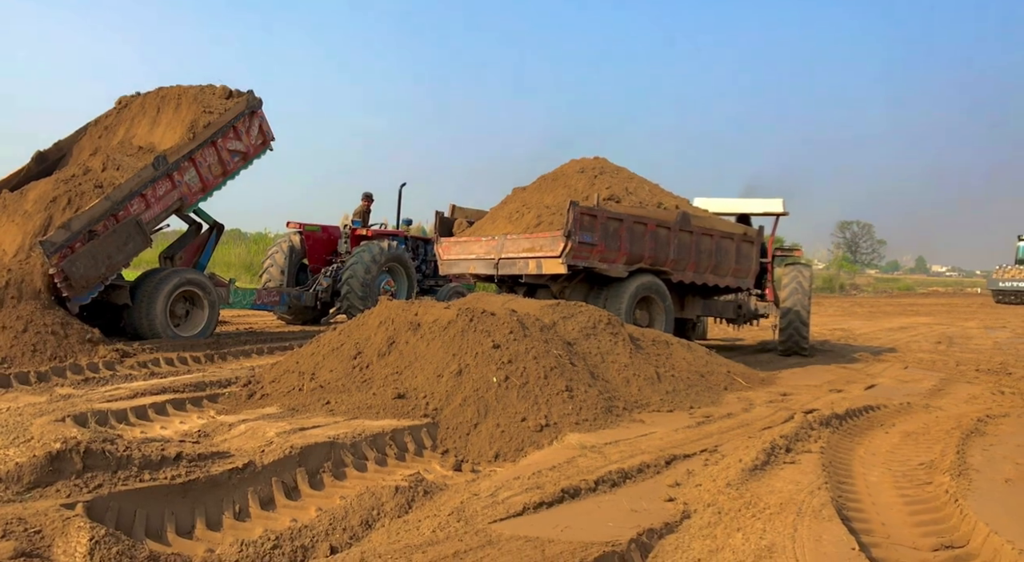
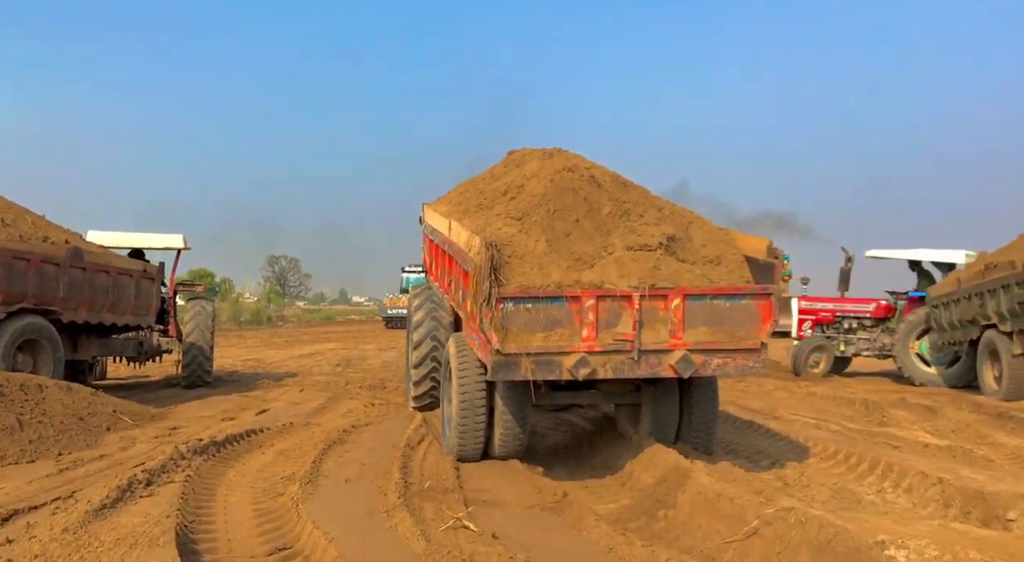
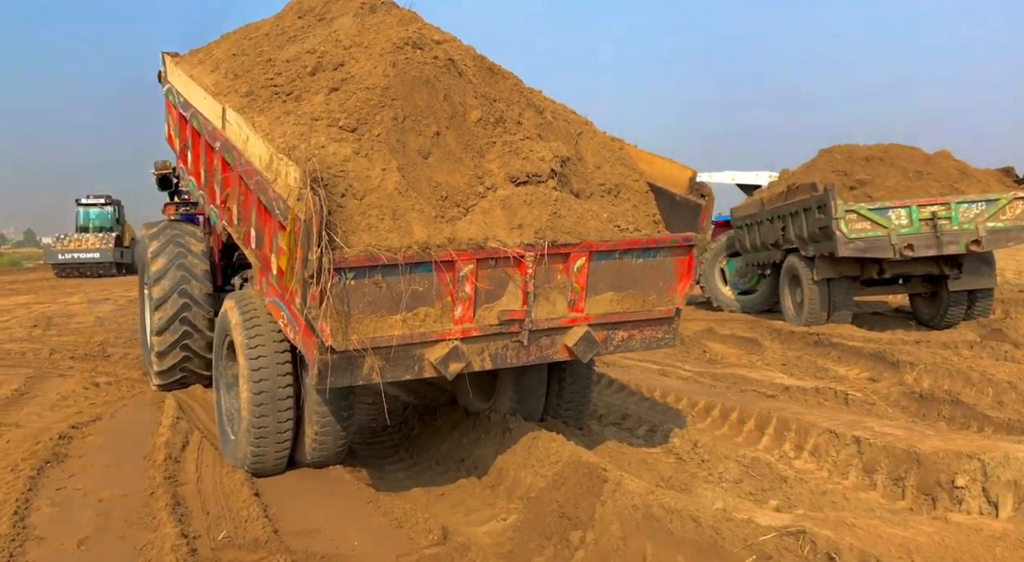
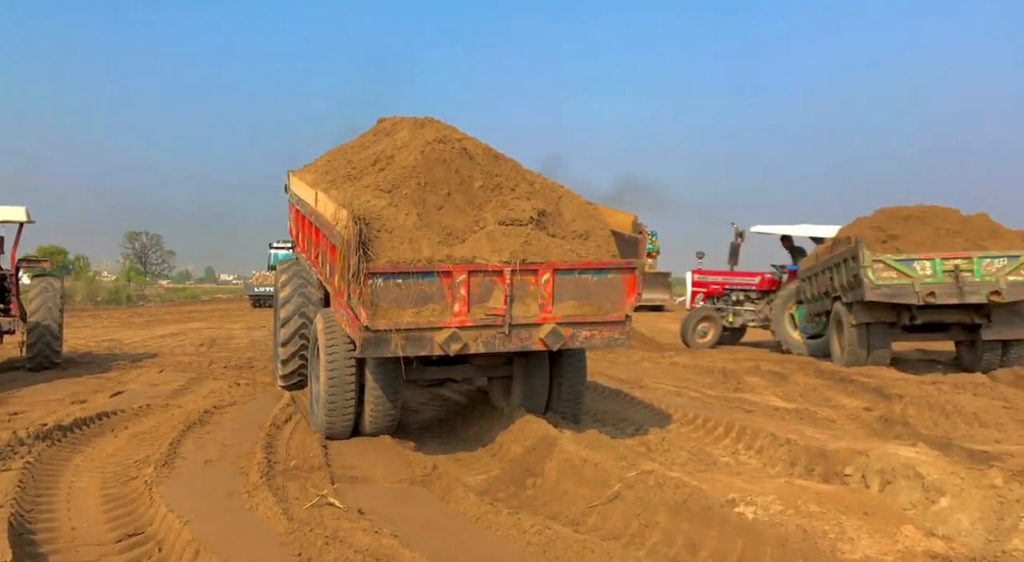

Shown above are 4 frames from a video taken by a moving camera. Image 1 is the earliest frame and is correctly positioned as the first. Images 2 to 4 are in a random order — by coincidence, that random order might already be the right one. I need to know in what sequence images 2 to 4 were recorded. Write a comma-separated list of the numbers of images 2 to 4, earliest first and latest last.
2, 4, 3
